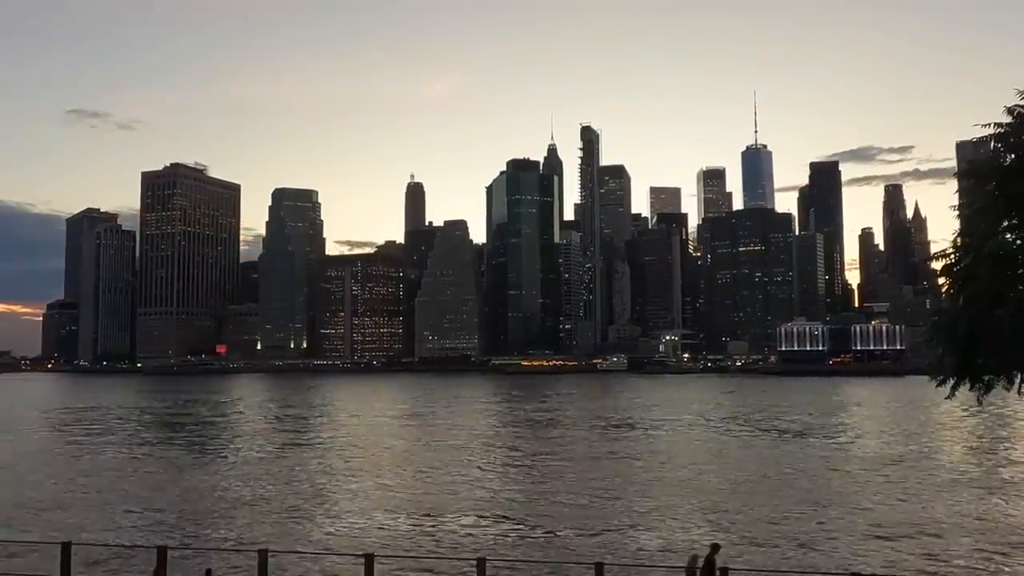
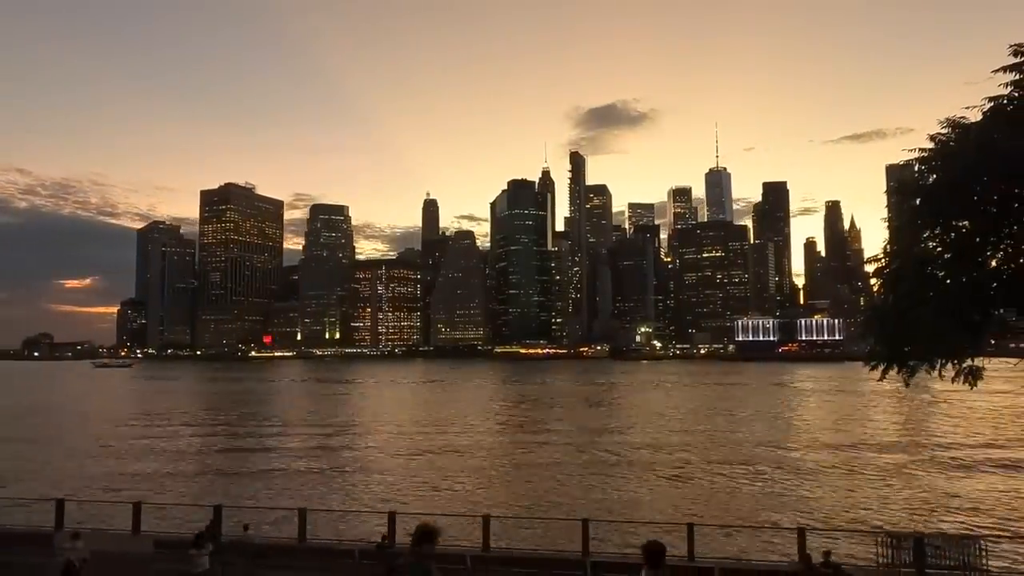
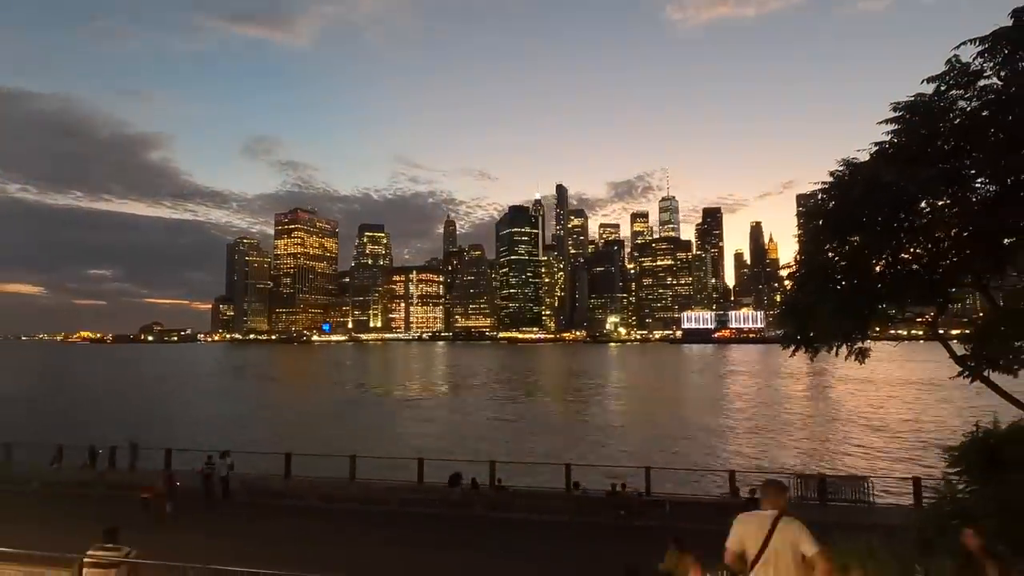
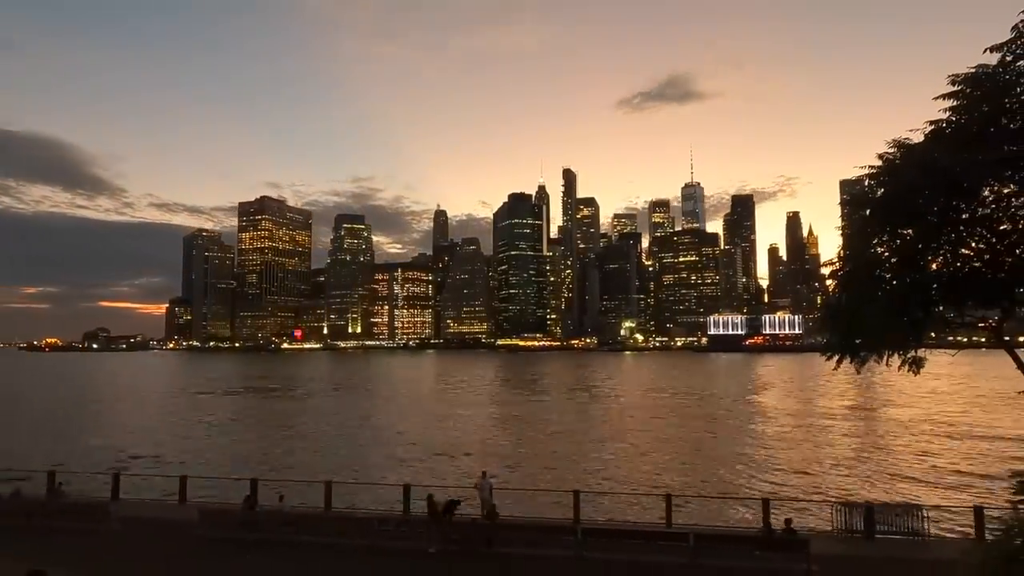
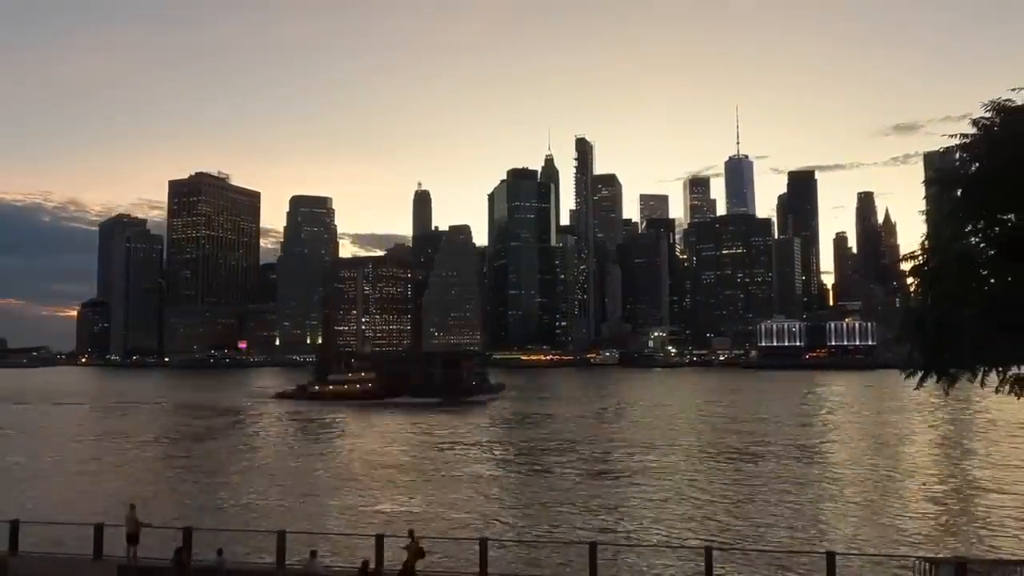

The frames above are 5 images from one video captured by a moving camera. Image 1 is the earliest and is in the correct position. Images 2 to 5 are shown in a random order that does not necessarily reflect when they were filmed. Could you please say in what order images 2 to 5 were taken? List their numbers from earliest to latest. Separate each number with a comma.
5, 2, 4, 3
